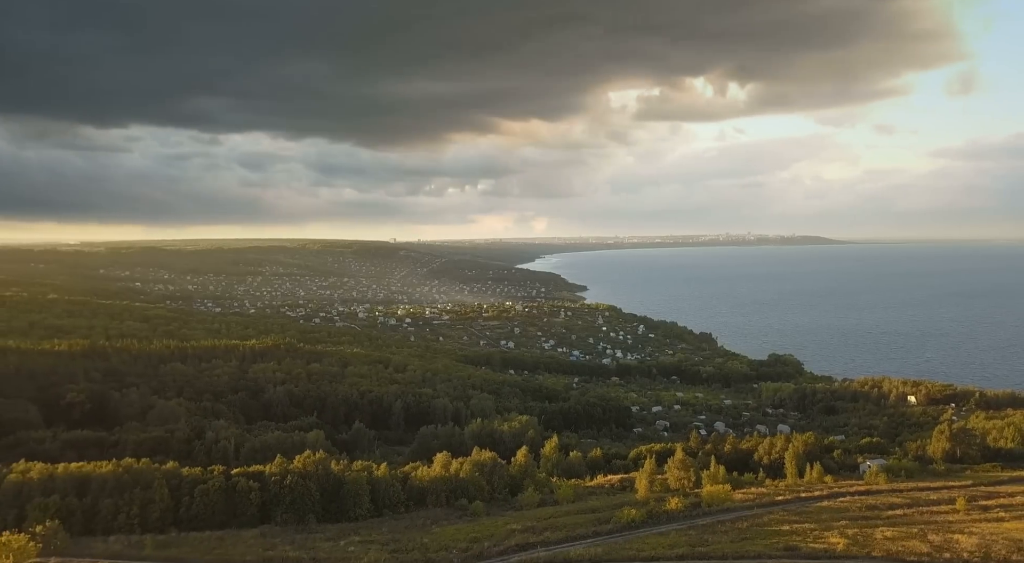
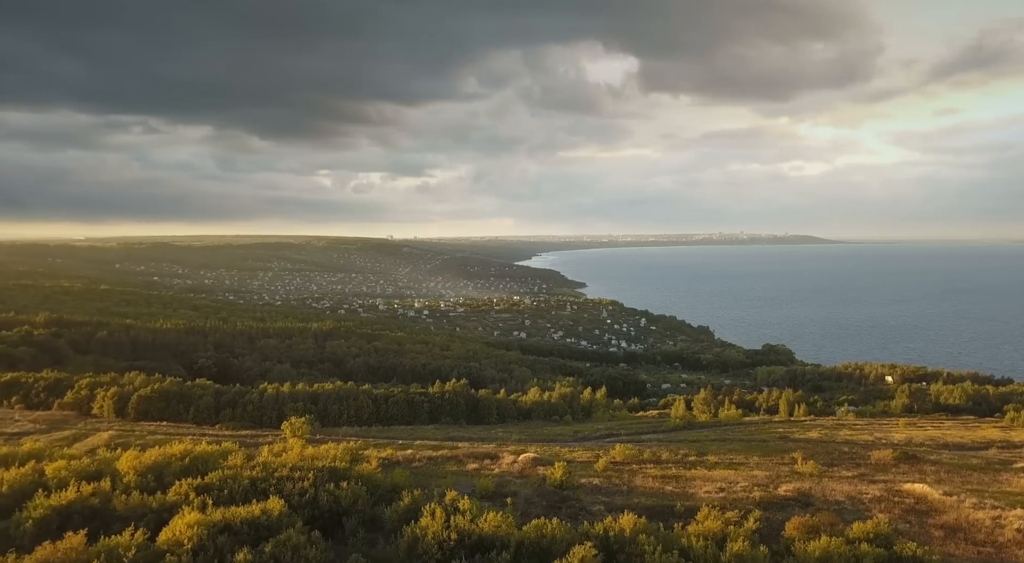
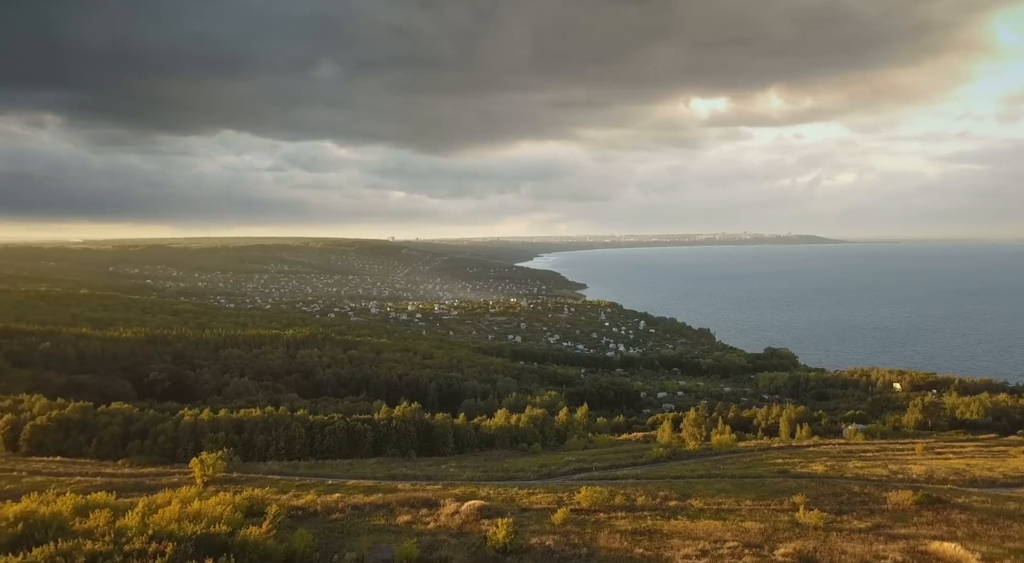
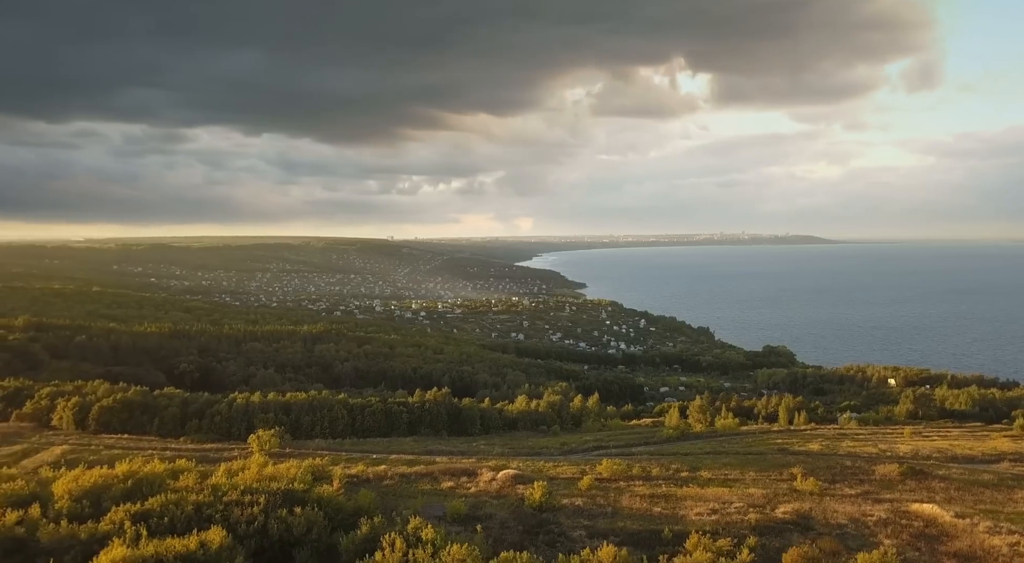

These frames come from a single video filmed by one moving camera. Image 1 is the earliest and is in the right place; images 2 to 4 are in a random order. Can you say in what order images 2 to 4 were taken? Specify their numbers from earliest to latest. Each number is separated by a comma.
3, 4, 2
